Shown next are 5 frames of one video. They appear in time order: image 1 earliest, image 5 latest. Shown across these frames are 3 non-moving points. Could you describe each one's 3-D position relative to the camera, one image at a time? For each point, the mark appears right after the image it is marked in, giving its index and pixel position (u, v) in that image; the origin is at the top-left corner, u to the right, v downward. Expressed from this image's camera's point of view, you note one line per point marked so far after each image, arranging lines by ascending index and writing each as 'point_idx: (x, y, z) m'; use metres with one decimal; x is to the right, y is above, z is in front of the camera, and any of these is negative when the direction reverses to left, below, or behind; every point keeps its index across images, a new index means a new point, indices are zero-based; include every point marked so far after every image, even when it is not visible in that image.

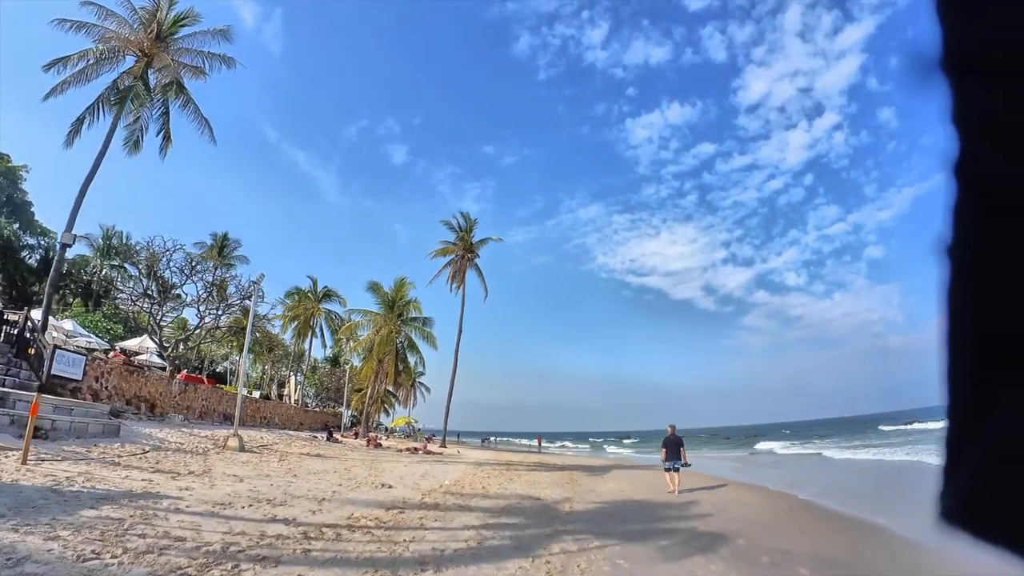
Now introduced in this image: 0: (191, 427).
0: (-12.2, -5.2, +19.7) m
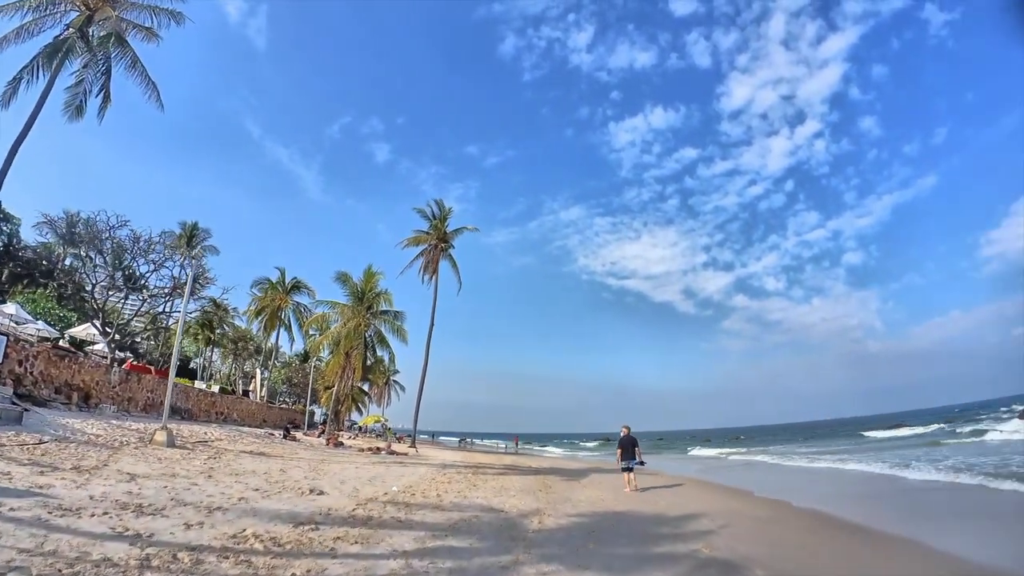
0: (-13.2, -4.4, +17.6) m
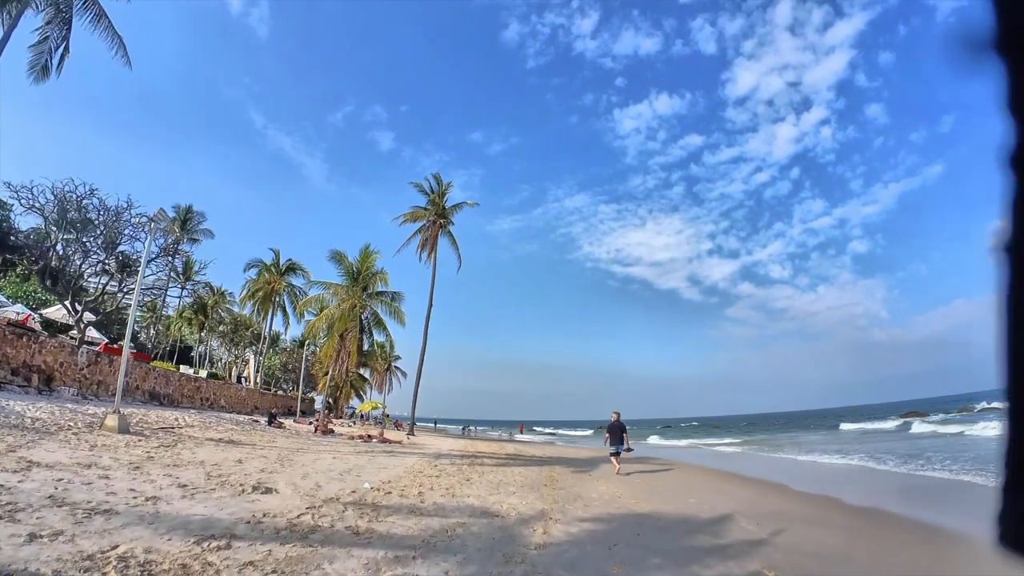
0: (-13.1, -3.6, +16.0) m
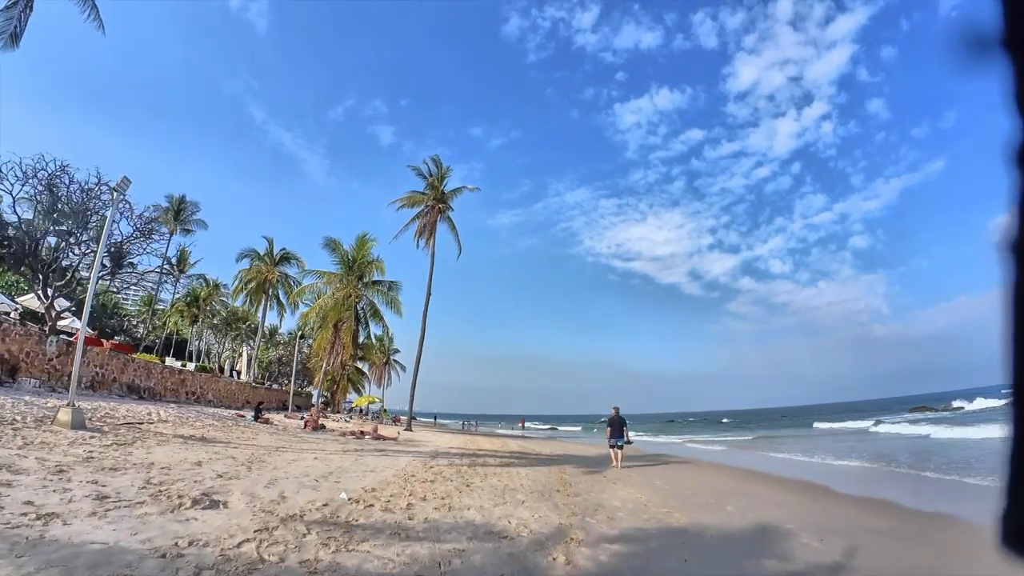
0: (-13.0, -3.1, +14.6) m
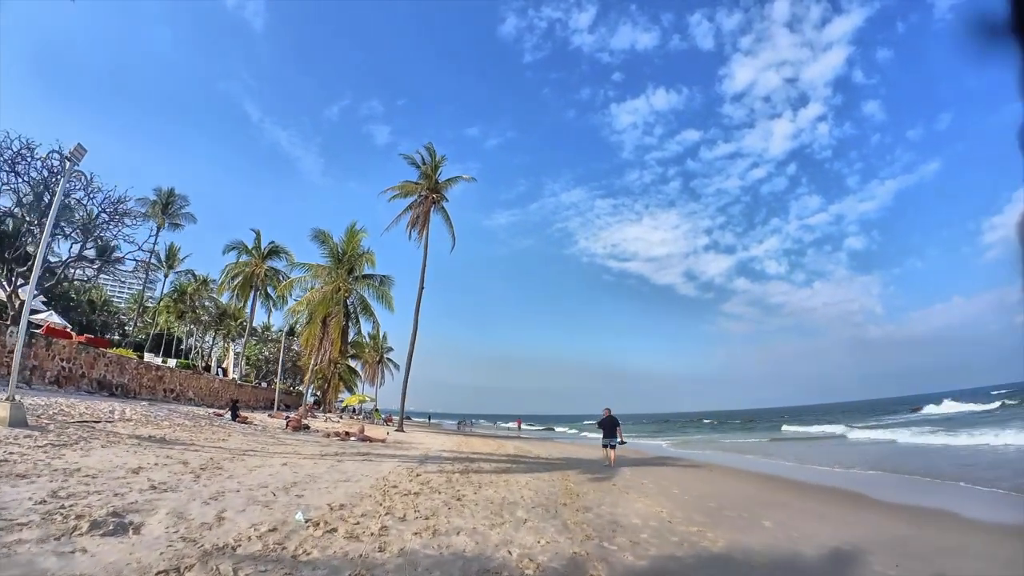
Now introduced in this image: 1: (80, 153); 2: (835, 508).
0: (-13.1, -2.7, +13.3) m
1: (-9.4, +2.9, +11.3) m
2: (+5.6, -3.8, +8.8) m
